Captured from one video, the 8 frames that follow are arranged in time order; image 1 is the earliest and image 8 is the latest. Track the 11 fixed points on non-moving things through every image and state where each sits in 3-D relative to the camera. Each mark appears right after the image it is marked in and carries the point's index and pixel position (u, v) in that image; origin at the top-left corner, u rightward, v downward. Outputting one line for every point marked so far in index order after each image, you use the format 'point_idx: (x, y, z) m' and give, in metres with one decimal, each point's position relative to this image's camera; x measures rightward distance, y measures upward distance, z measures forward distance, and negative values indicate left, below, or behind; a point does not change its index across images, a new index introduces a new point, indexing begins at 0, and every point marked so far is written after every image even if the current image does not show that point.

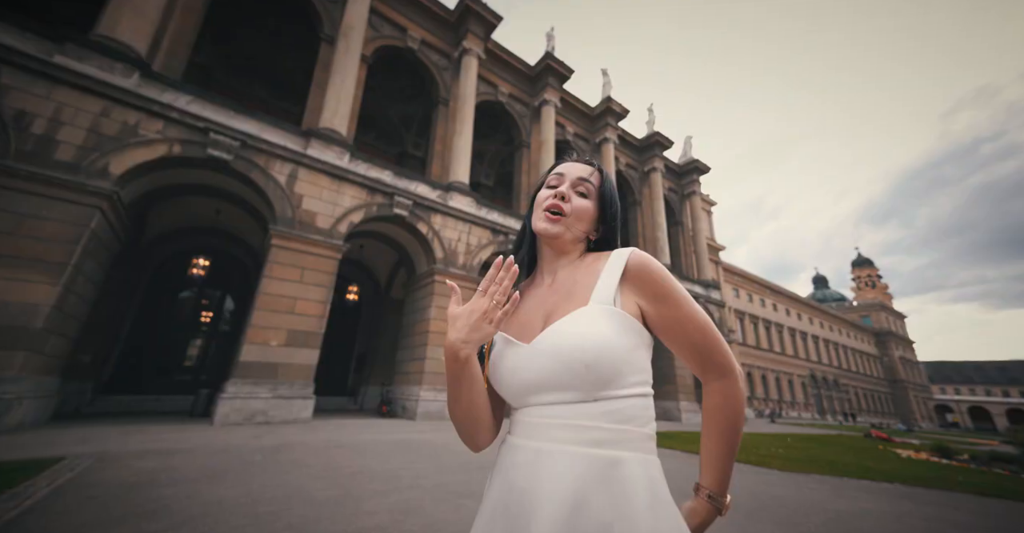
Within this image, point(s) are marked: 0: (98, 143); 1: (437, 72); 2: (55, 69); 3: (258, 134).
0: (-9.0, +2.7, +8.7) m
1: (-3.5, +9.3, +18.9) m
2: (-9.8, +4.3, +8.5) m
3: (-7.2, +3.7, +11.2) m
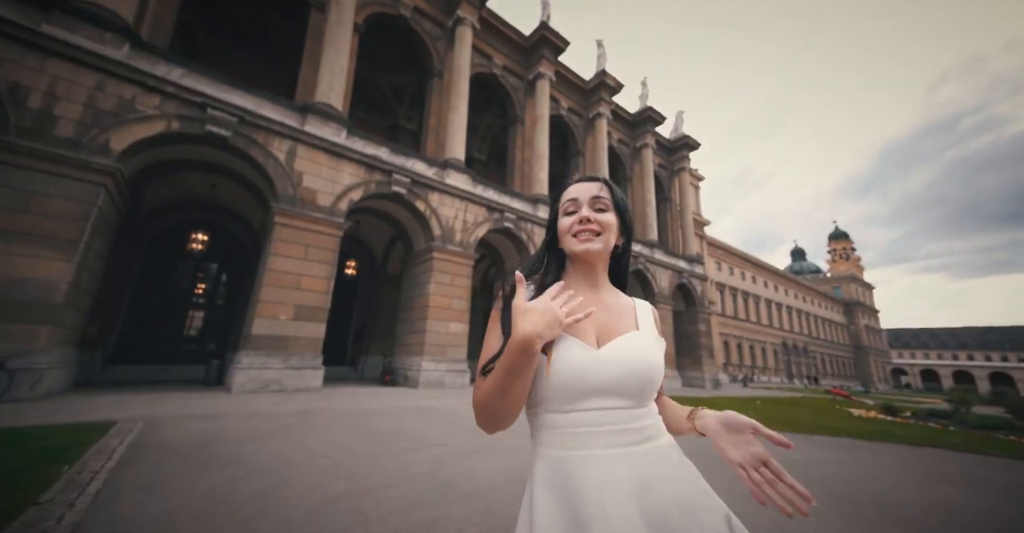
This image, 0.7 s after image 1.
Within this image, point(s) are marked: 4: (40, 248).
0: (-9.0, +3.2, +8.7) m
1: (-3.8, +10.5, +18.6) m
2: (-9.8, +4.8, +8.4) m
3: (-7.2, +4.4, +11.2) m
4: (-9.2, +0.5, +7.6) m
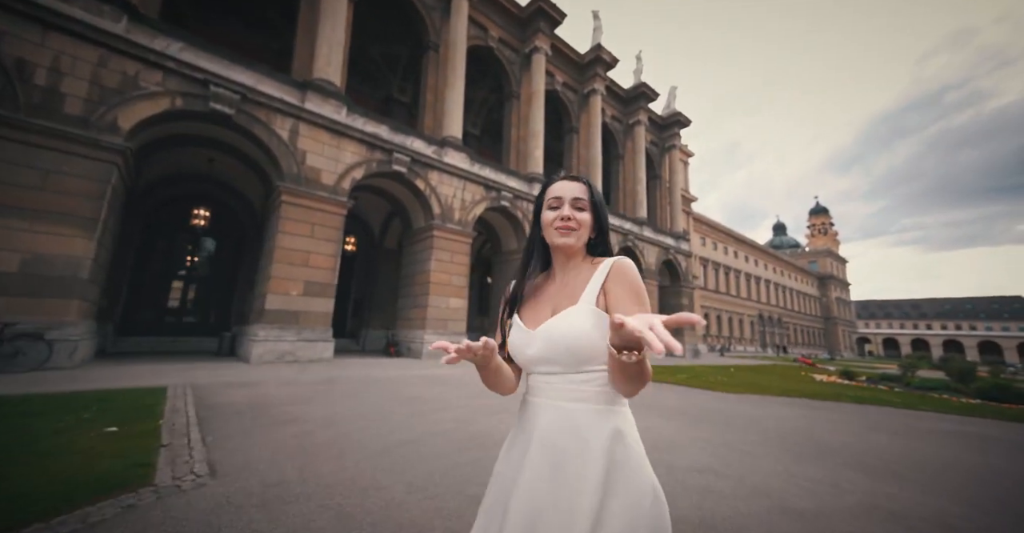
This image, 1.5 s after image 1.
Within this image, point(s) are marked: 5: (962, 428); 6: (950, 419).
0: (-8.9, +3.7, +8.8) m
1: (-4.0, +11.7, +18.4) m
2: (-9.7, +5.3, +8.4) m
3: (-7.2, +5.1, +11.3) m
4: (-9.1, +0.9, +7.9) m
5: (+7.8, -2.8, +6.9) m
6: (+8.4, -2.9, +7.6) m
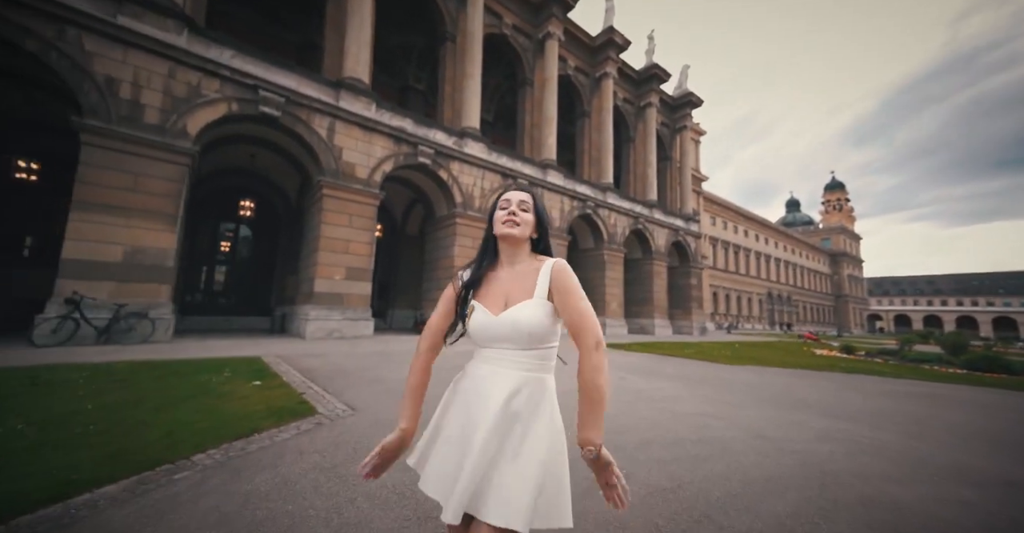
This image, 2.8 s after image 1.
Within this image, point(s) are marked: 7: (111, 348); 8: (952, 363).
0: (-8.3, +4.0, +10.0) m
1: (-3.3, +12.4, +19.1) m
2: (-9.1, +5.5, +9.4) m
3: (-6.6, +5.5, +12.3) m
4: (-8.5, +1.1, +9.2) m
5: (+8.4, -2.5, +8.0) m
6: (+9.0, -2.6, +8.7) m
7: (-7.7, -1.6, +7.8) m
8: (+14.3, -3.2, +13.2) m
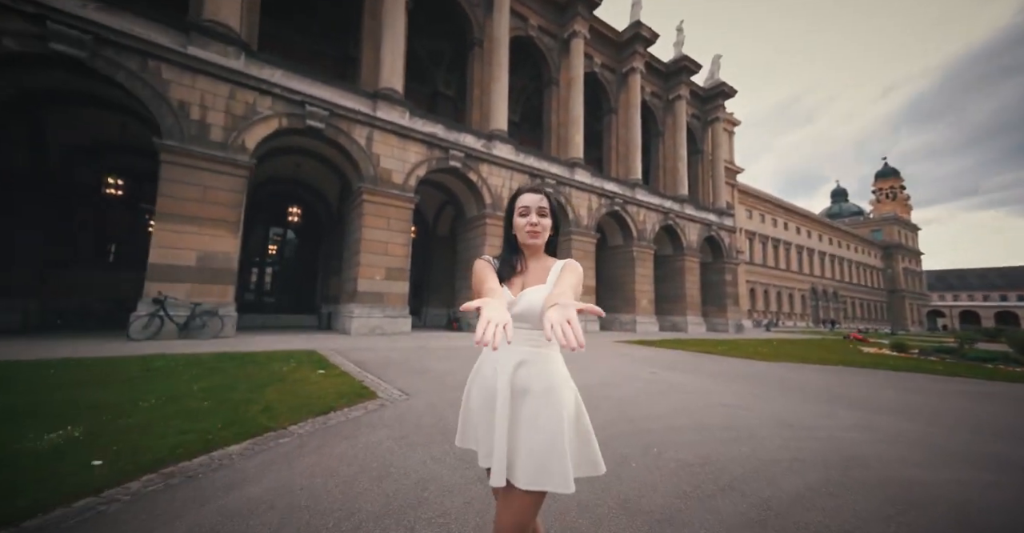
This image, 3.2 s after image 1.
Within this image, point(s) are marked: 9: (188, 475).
0: (-7.6, +3.9, +11.0) m
1: (-2.0, +12.4, +19.7) m
2: (-8.4, +5.4, +10.5) m
3: (-5.7, +5.4, +13.2) m
4: (-7.8, +1.0, +10.2) m
5: (+9.0, -2.4, +7.9) m
6: (+9.7, -2.4, +8.6) m
7: (-7.0, -1.6, +8.8) m
8: (+15.3, -3.0, +12.7) m
9: (-2.2, -1.4, +2.7) m
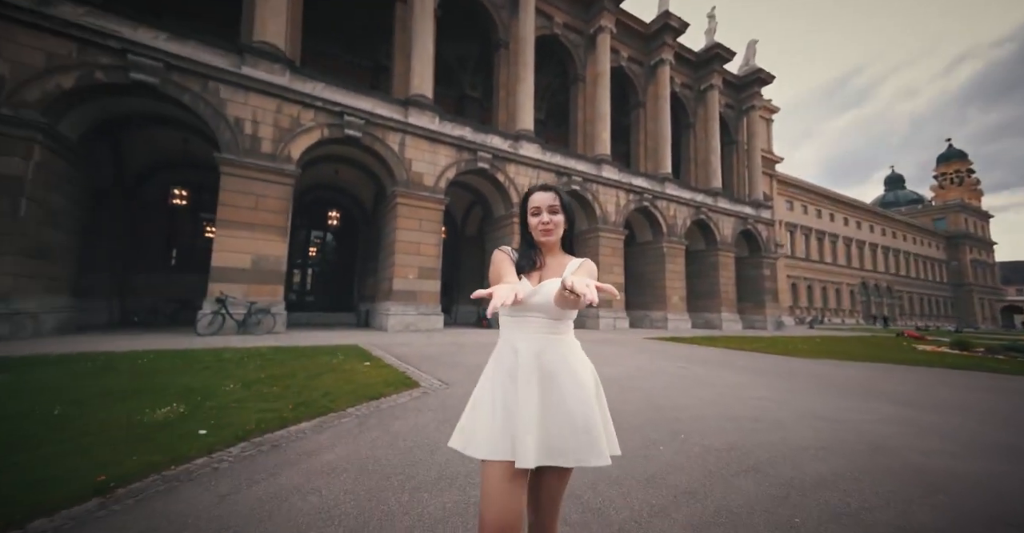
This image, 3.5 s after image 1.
0: (-6.8, +3.9, +11.9) m
1: (-0.8, +12.5, +20.1) m
2: (-7.7, +5.4, +11.4) m
3: (-4.8, +5.4, +14.0) m
4: (-7.0, +1.0, +11.1) m
5: (+9.6, -2.3, +7.7) m
6: (+10.3, -2.3, +8.4) m
7: (-6.3, -1.7, +9.7) m
8: (+16.2, -2.8, +12.0) m
9: (-2.0, -1.4, +3.3) m
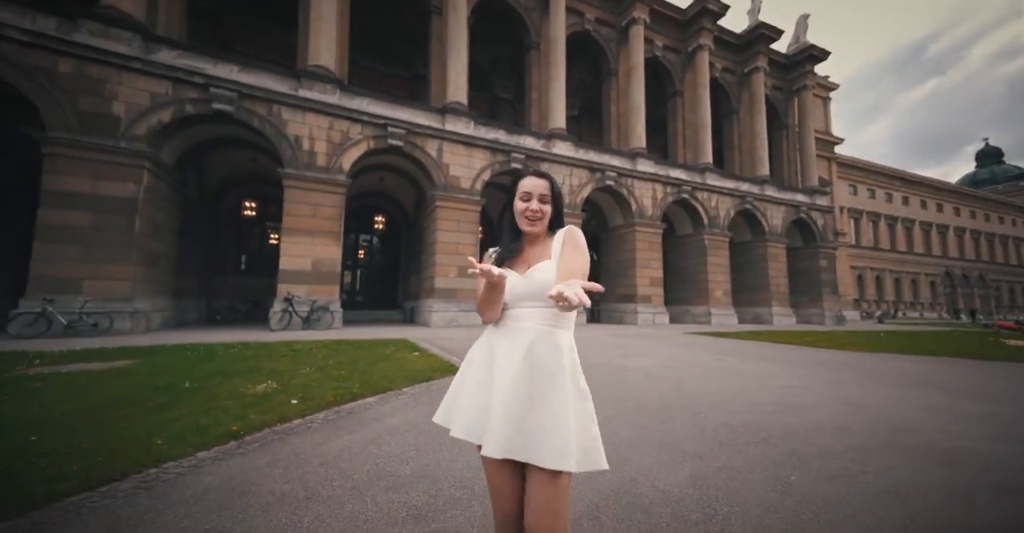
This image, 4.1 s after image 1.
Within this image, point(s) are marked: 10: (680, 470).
0: (-5.8, +3.8, +13.0) m
1: (+0.8, +12.6, +20.6) m
2: (-6.8, +5.3, +12.7) m
3: (-3.7, +5.4, +14.9) m
4: (-6.0, +0.9, +12.3) m
5: (+10.3, -2.0, +7.4) m
6: (+11.1, -2.0, +8.0) m
7: (-5.4, -1.8, +10.9) m
8: (+17.3, -2.3, +11.1) m
9: (-1.6, -1.5, +4.1) m
10: (+1.4, -1.7, +3.3) m
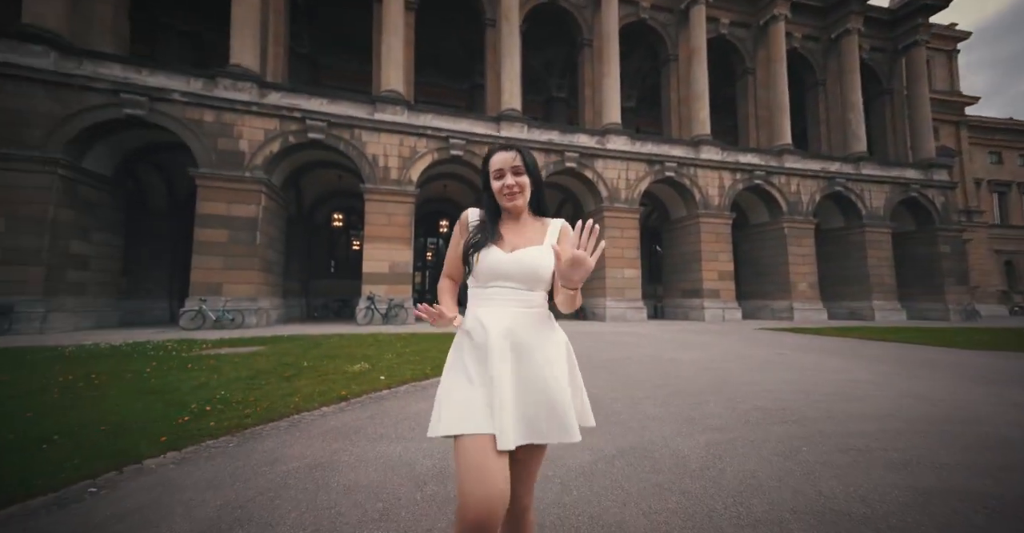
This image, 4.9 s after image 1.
0: (-4.0, +3.7, +14.5) m
1: (+3.4, +12.8, +21.0) m
2: (-5.0, +5.2, +14.3) m
3: (-1.6, +5.4, +16.1) m
4: (-4.2, +0.8, +13.9) m
5: (+11.2, -1.7, +6.5) m
6: (+12.1, -1.7, +7.0) m
7: (-3.8, -1.8, +12.4) m
8: (+18.7, -1.8, +9.1) m
9: (-1.1, -1.5, +5.1) m
10: (+1.7, -1.6, +3.8) m
